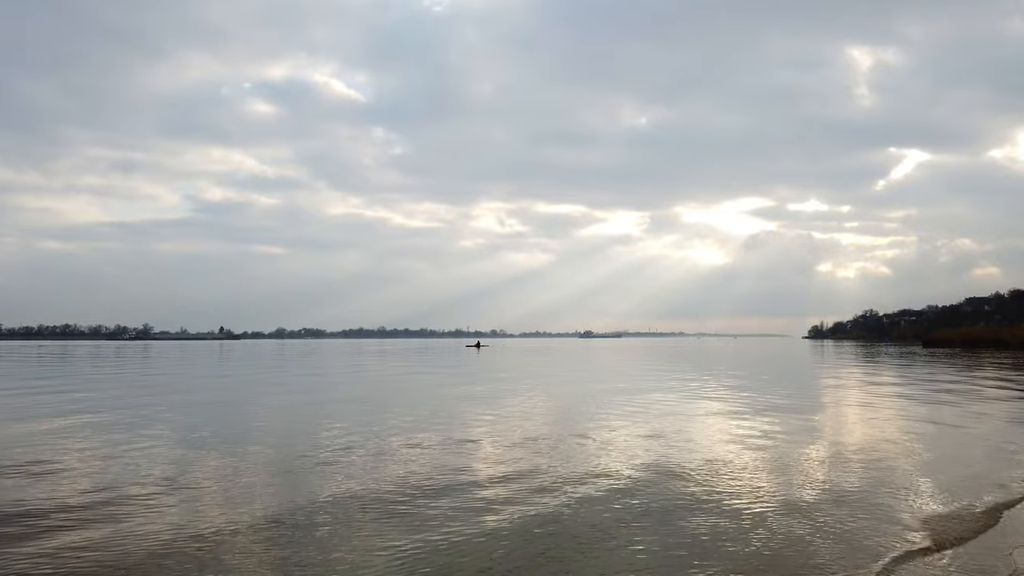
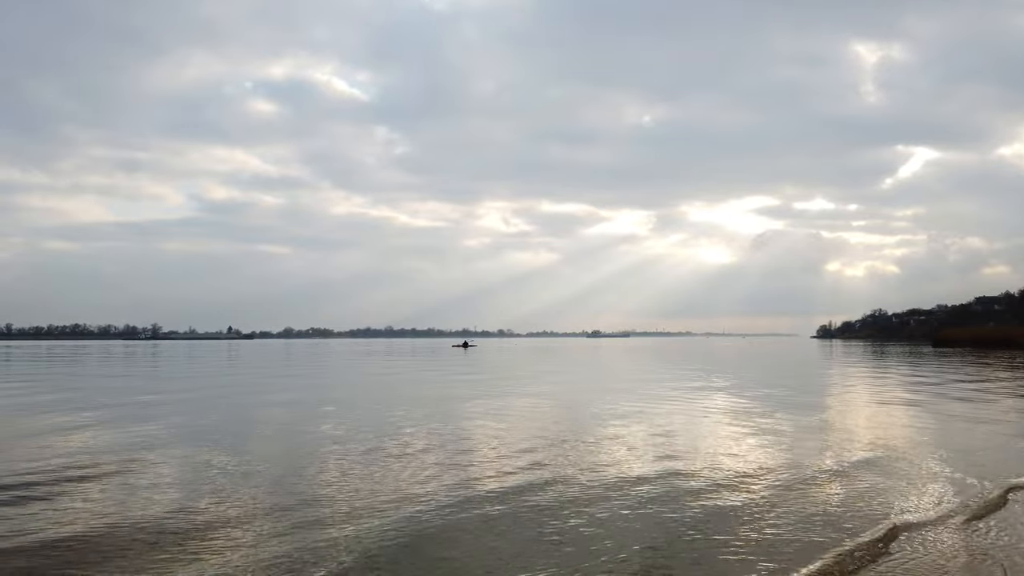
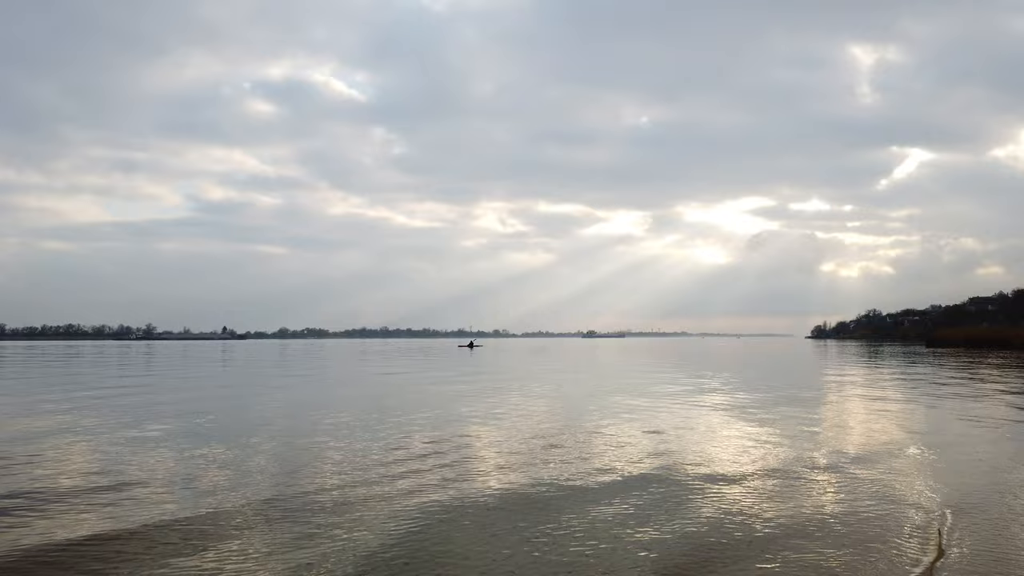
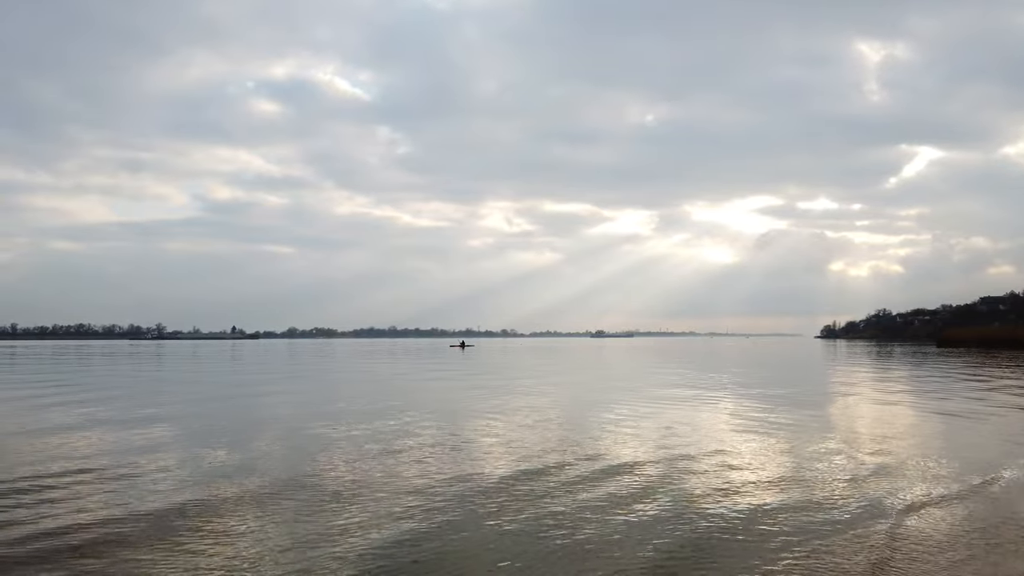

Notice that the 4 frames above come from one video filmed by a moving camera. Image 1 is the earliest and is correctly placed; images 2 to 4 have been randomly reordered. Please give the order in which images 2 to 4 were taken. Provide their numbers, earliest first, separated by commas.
3, 2, 4
